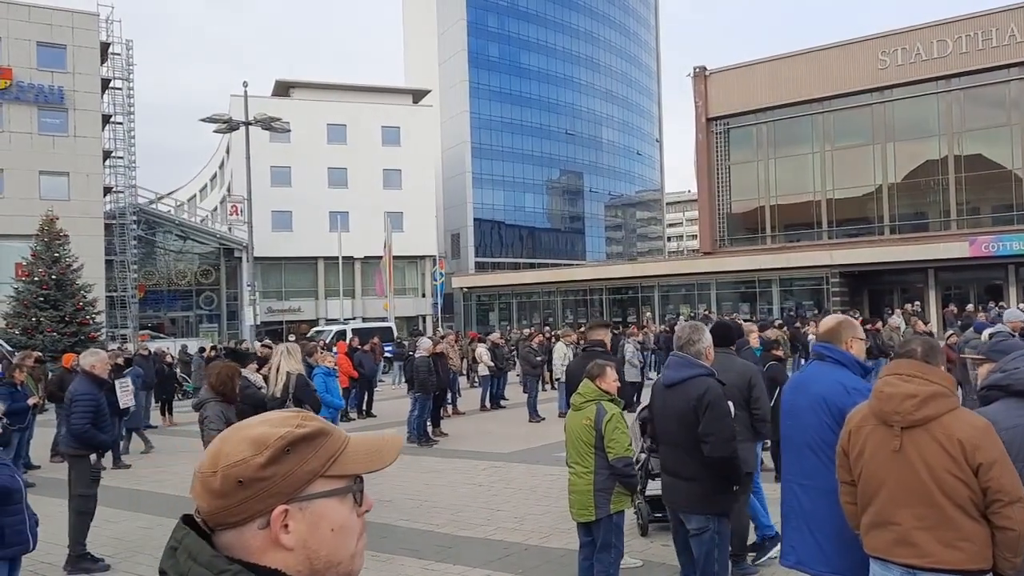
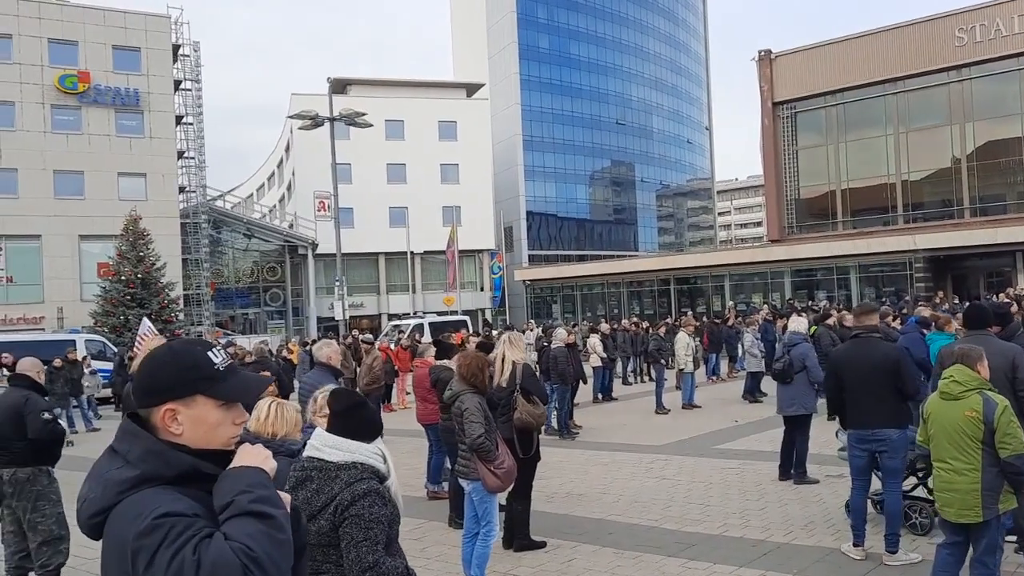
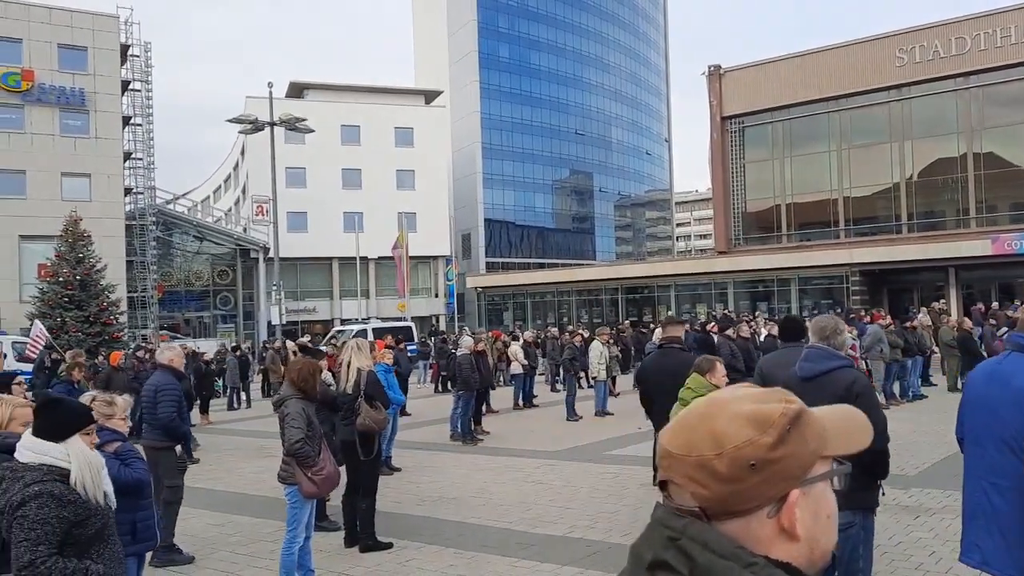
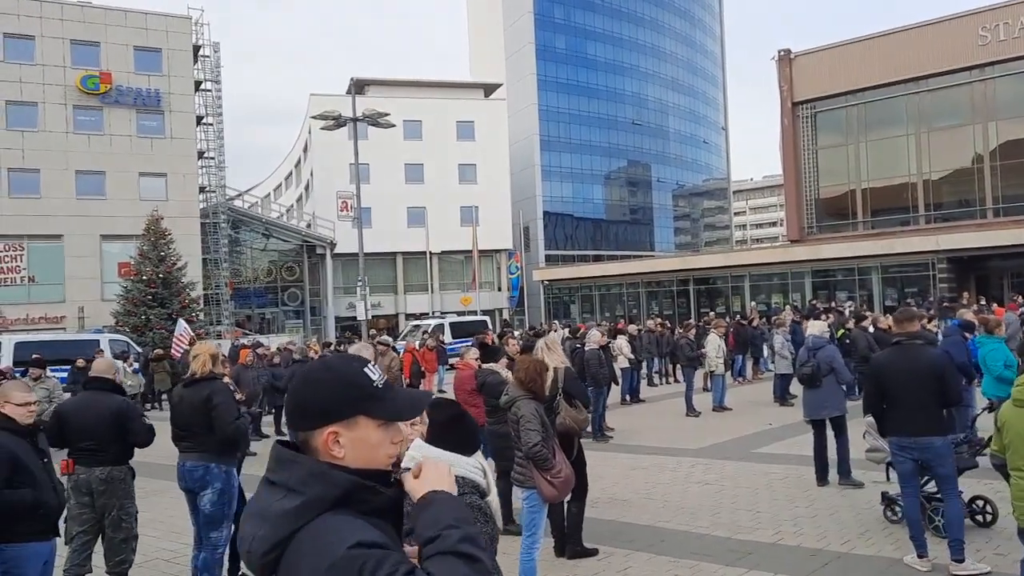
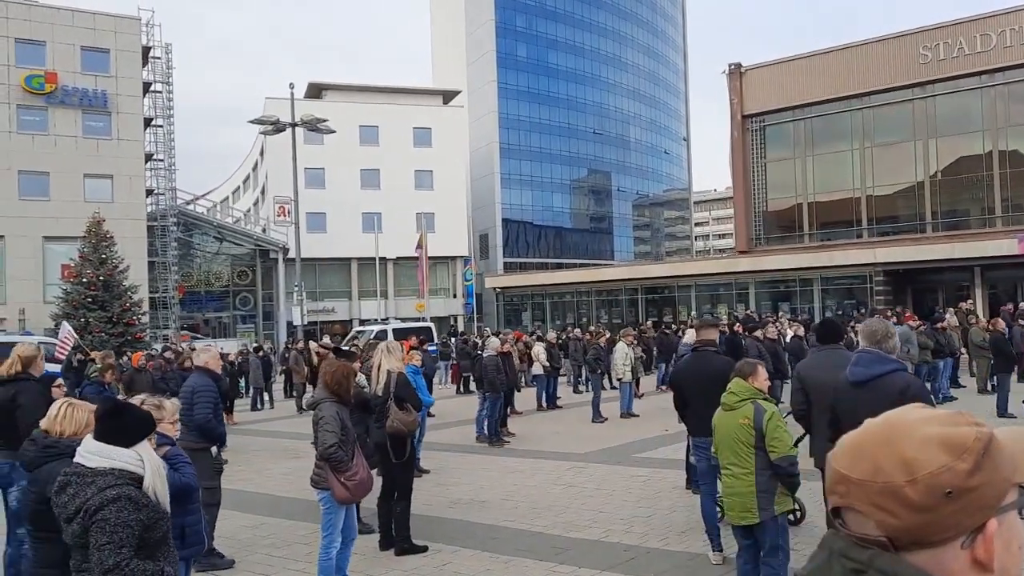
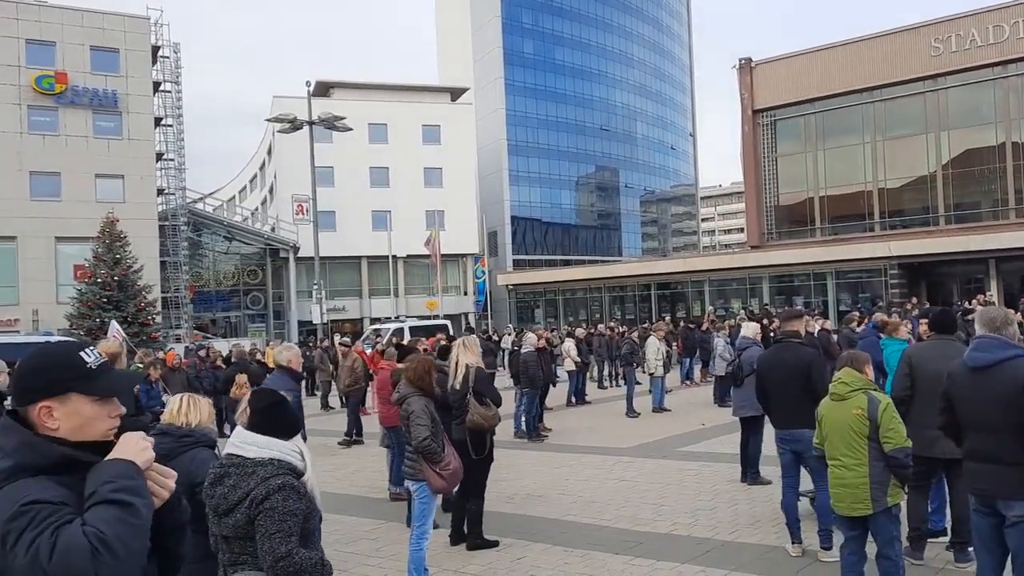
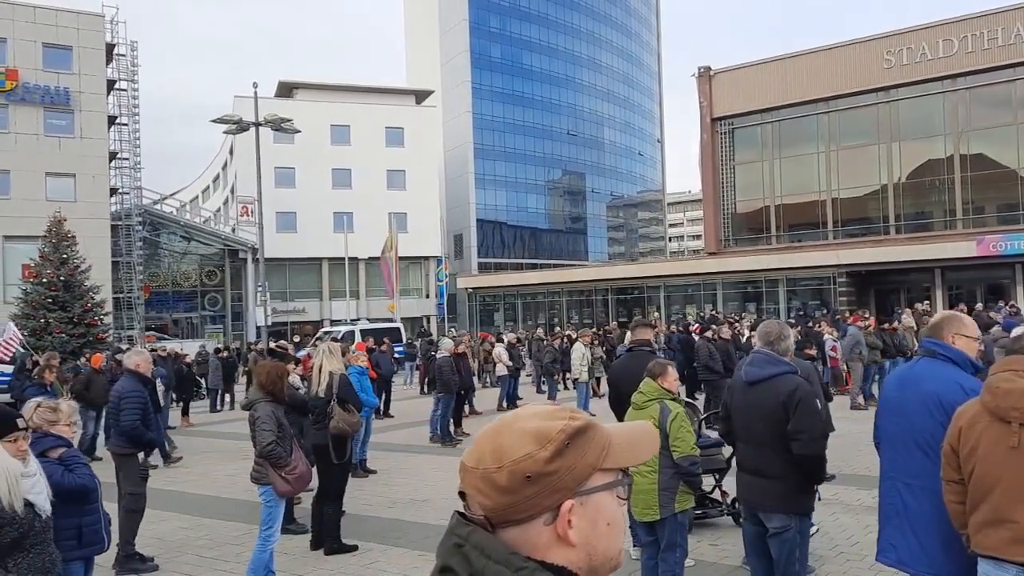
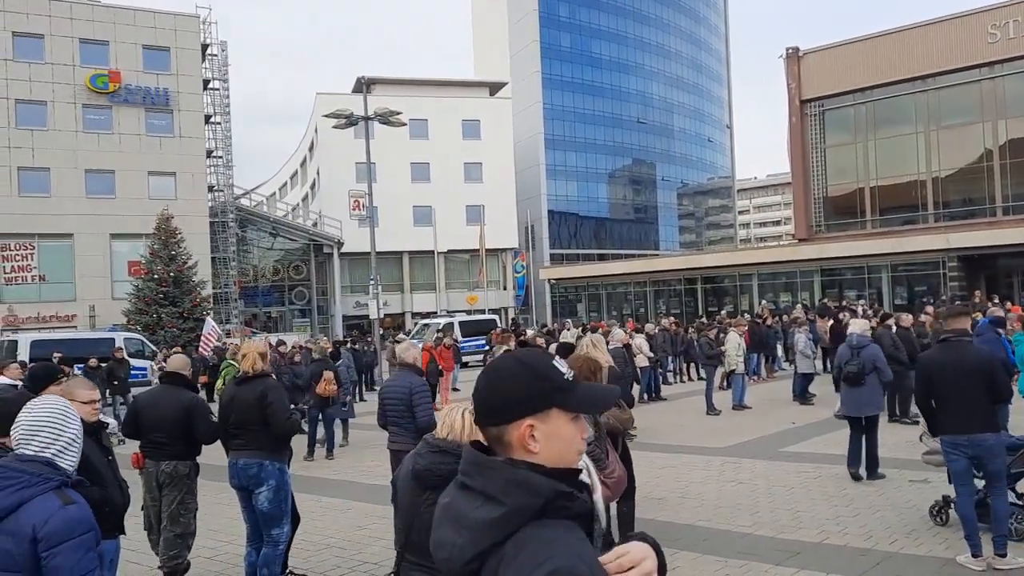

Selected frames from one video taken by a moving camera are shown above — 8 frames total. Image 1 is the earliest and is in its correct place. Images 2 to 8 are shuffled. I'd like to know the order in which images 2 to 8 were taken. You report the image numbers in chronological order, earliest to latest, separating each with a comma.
7, 3, 5, 6, 2, 4, 8
